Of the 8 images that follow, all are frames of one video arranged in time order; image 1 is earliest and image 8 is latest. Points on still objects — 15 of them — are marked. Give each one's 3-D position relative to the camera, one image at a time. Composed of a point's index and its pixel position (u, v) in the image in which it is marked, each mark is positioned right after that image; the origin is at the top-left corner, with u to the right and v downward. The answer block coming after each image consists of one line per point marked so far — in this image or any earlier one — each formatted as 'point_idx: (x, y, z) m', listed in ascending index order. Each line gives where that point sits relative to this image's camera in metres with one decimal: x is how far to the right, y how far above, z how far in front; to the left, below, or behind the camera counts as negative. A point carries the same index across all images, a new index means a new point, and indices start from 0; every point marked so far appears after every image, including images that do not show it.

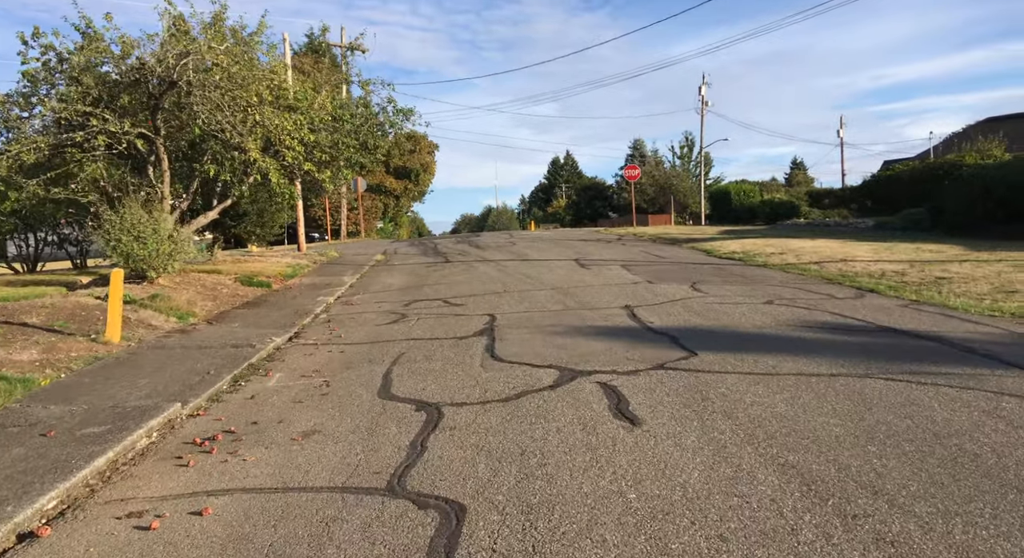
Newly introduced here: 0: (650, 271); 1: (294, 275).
0: (+2.8, +0.2, +16.6) m
1: (-5.3, +0.1, +19.3) m
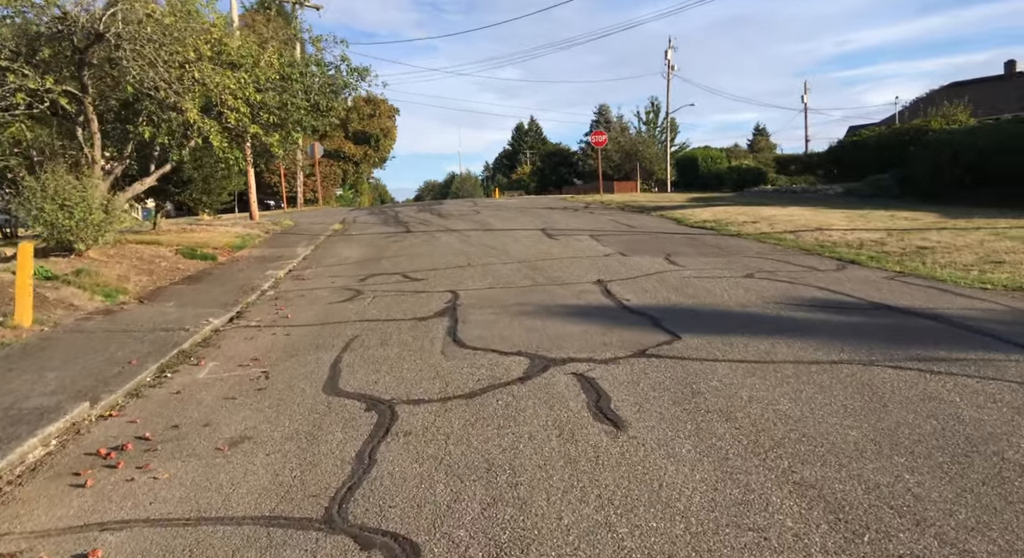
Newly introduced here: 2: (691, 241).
0: (+2.1, +0.7, +15.8) m
1: (-6.2, +0.7, +18.2) m
2: (+3.5, +0.7, +15.6) m
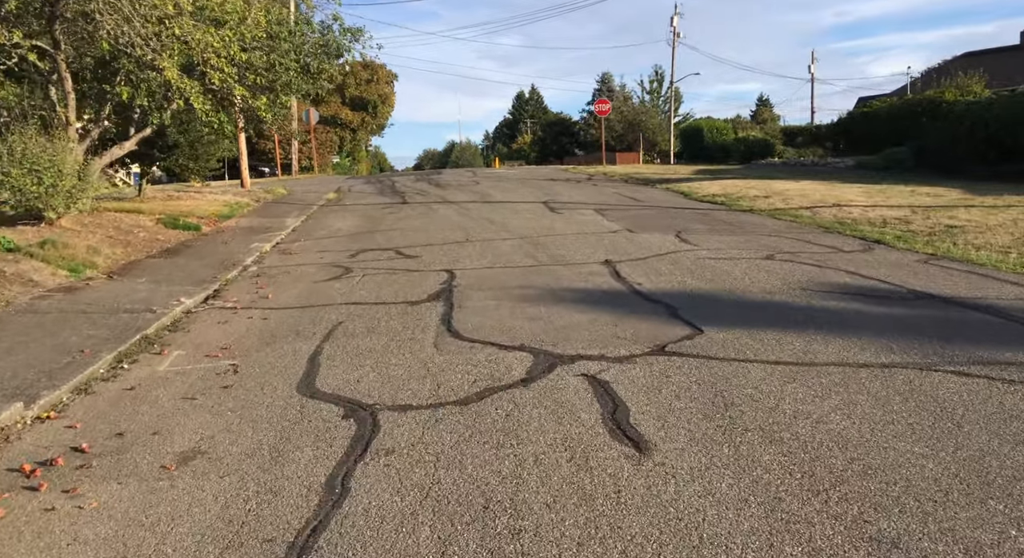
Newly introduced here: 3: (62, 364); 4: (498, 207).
0: (+2.1, +1.2, +15.0) m
1: (-6.1, +1.4, +17.3) m
2: (+3.5, +1.1, +14.8) m
3: (-3.3, -0.6, +5.9) m
4: (-0.3, +1.5, +17.1) m
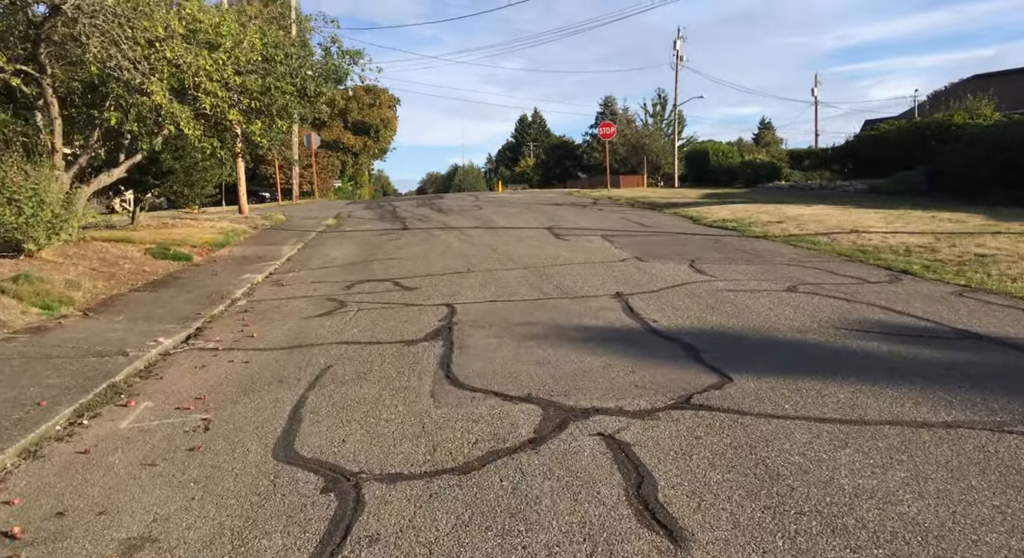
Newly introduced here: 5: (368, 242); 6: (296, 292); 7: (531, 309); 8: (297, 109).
0: (+2.2, +0.6, +14.4) m
1: (-6.1, +0.7, +16.7) m
2: (+3.6, +0.6, +14.1) m
3: (-3.3, -0.9, +5.3) m
4: (-0.2, +0.9, +16.5) m
5: (-3.1, +0.8, +17.1) m
6: (-2.9, -0.2, +10.8) m
7: (+0.2, -0.3, +8.6) m
8: (-4.4, +3.5, +16.4) m
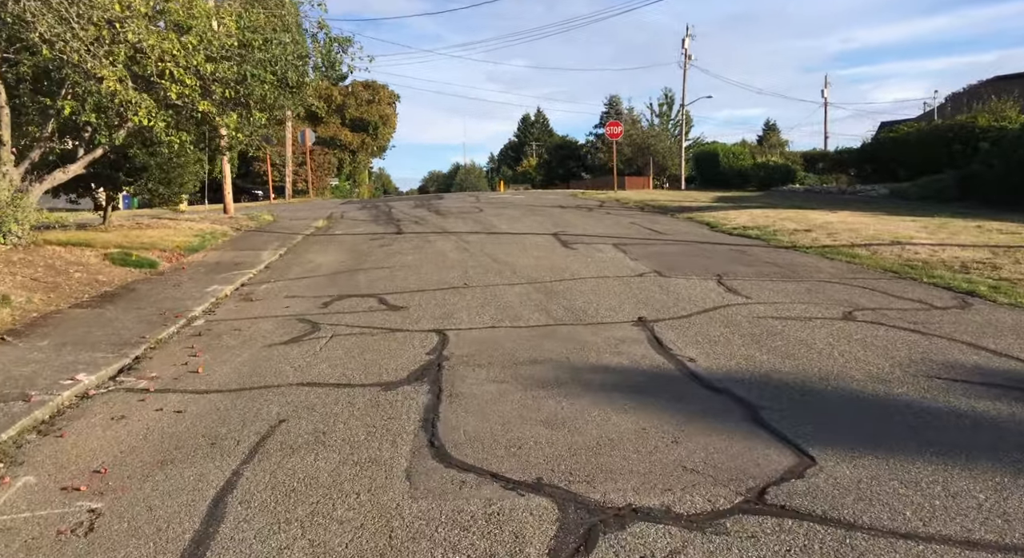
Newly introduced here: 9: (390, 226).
0: (+2.3, +0.4, +12.9) m
1: (-6.0, +0.6, +15.3) m
2: (+3.6, +0.4, +12.6) m
3: (-3.3, -1.1, +3.8) m
4: (-0.2, +0.7, +15.0) m
5: (-3.0, +0.6, +15.6) m
6: (-2.9, -0.4, +9.3) m
7: (+0.2, -0.5, +7.1) m
8: (-4.4, +3.3, +15.0) m
9: (-3.0, +1.3, +19.7) m
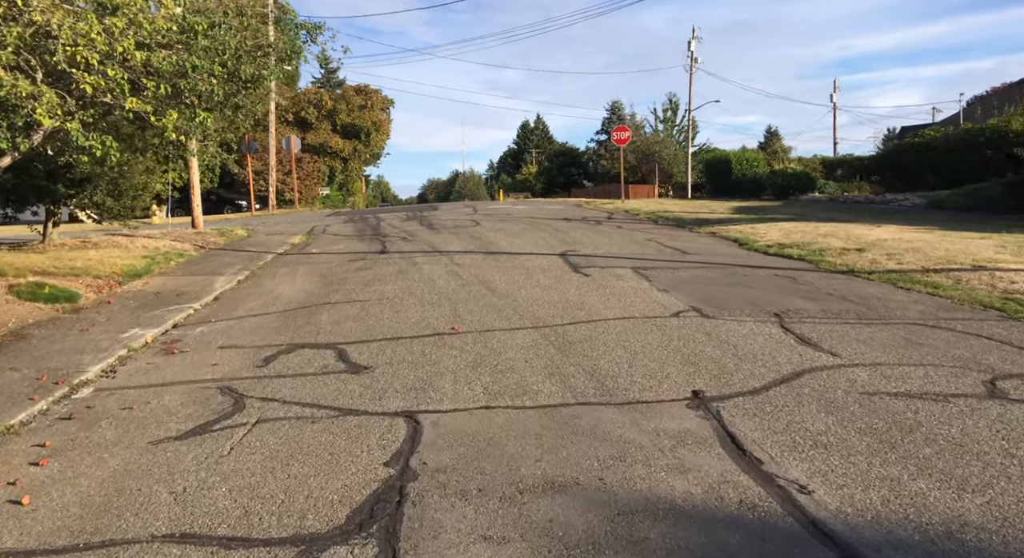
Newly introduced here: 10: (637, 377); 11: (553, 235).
0: (+2.3, 0.0, +10.6) m
1: (-6.0, +0.1, +12.9) m
2: (+3.6, -0.1, +10.3) m
3: (-3.3, -1.5, +1.4) m
4: (-0.2, +0.2, +12.7) m
5: (-3.0, +0.1, +13.3) m
6: (-2.9, -0.8, +7.0) m
7: (+0.2, -0.9, +4.8) m
8: (-4.4, +2.9, +12.7) m
9: (-3.0, +0.8, +17.4) m
10: (+0.9, -0.7, +6.1) m
11: (+0.9, +1.0, +17.4) m
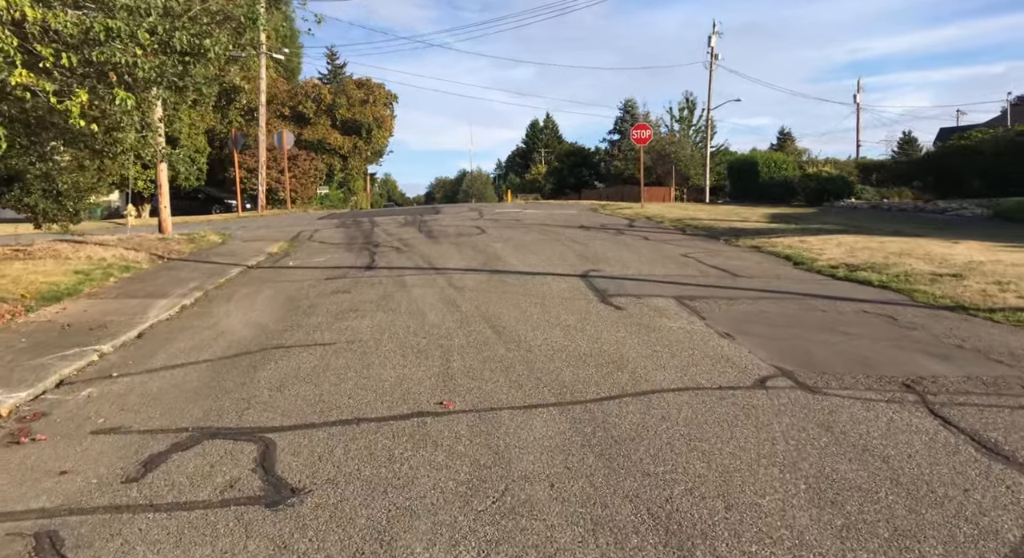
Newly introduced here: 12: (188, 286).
0: (+2.4, -0.5, +8.0) m
1: (-5.9, -0.2, +10.4) m
2: (+3.8, -0.5, +7.7) m
3: (-3.2, -1.8, -1.1) m
4: (0.0, -0.1, +10.1) m
5: (-2.9, -0.2, +10.7) m
6: (-2.8, -1.1, +4.5) m
7: (+0.3, -1.3, +2.2) m
8: (-4.2, +2.5, +10.1) m
9: (-2.8, +0.4, +14.8) m
10: (+1.0, -1.1, +3.5) m
11: (+1.1, +0.6, +14.9) m
12: (-4.8, -0.1, +11.7) m
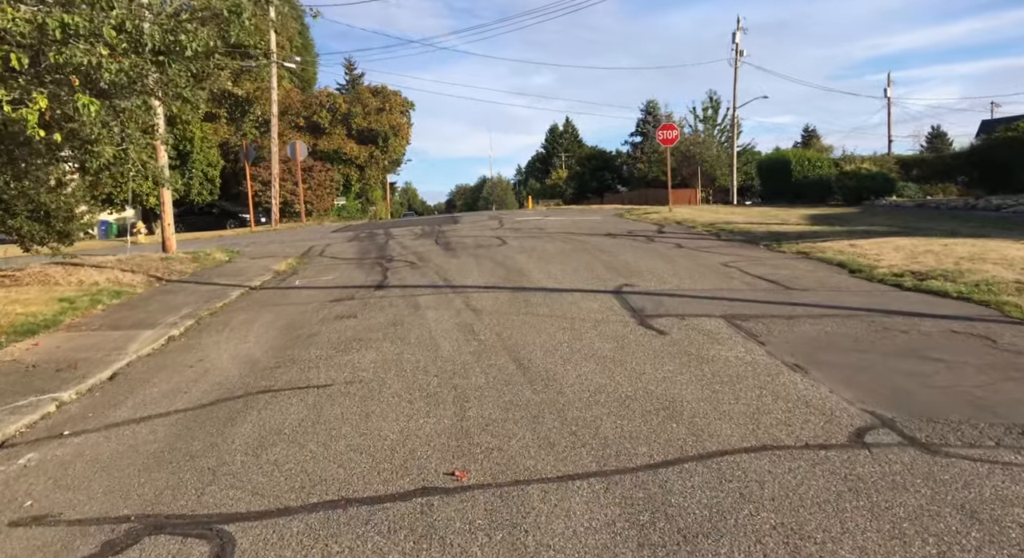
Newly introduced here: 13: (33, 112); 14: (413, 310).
0: (+2.6, -0.6, +6.7) m
1: (-5.6, -0.6, +9.4) m
2: (+4.0, -0.6, +6.4) m
3: (-3.2, -2.1, -2.2) m
4: (+0.3, -0.4, +8.9) m
5: (-2.6, -0.5, +9.6) m
6: (-2.6, -1.4, +3.3) m
7: (+0.4, -1.5, +1.0) m
8: (-4.0, +2.2, +9.1) m
9: (-2.4, +0.1, +13.7) m
10: (+1.1, -1.3, +2.2) m
11: (+1.5, +0.3, +13.6) m
12: (-4.5, -0.4, +10.7) m
13: (-4.3, +1.5, +7.1) m
14: (-1.2, -0.4, +9.7) m
